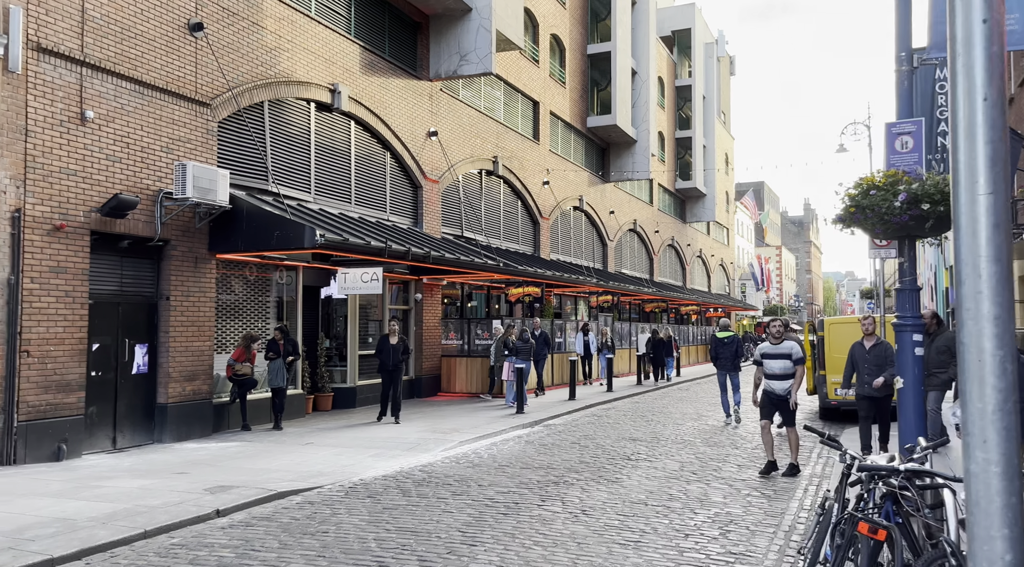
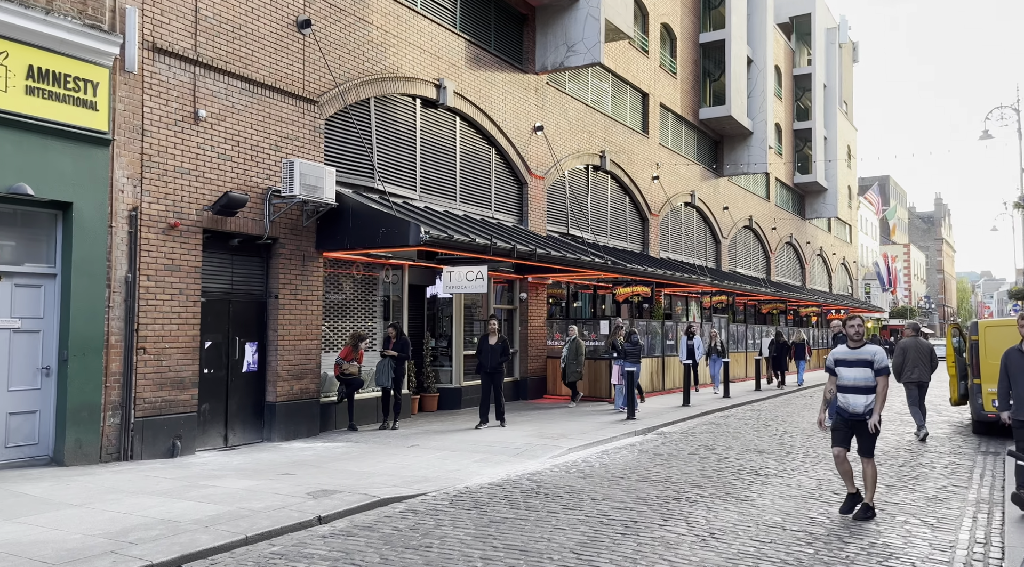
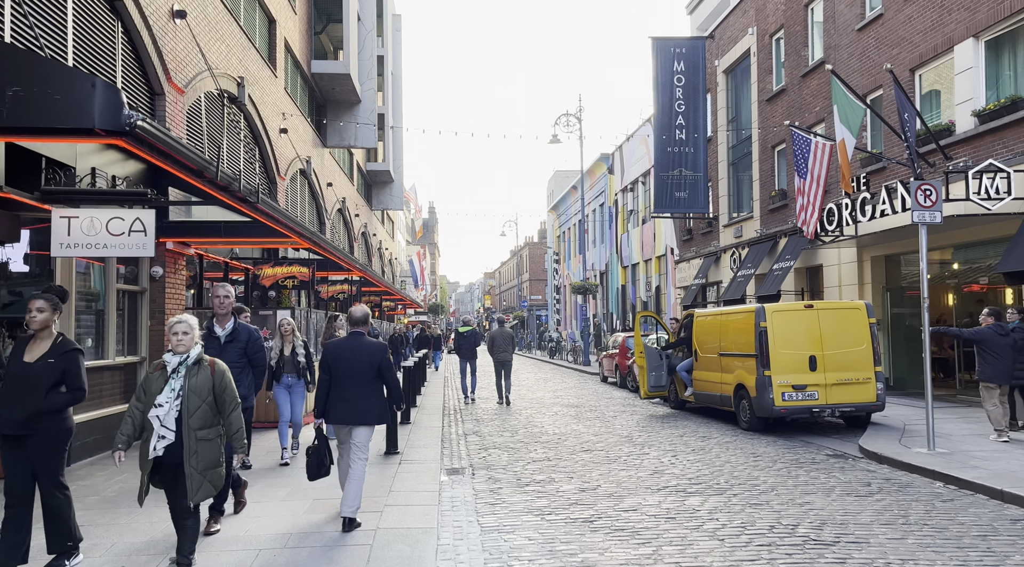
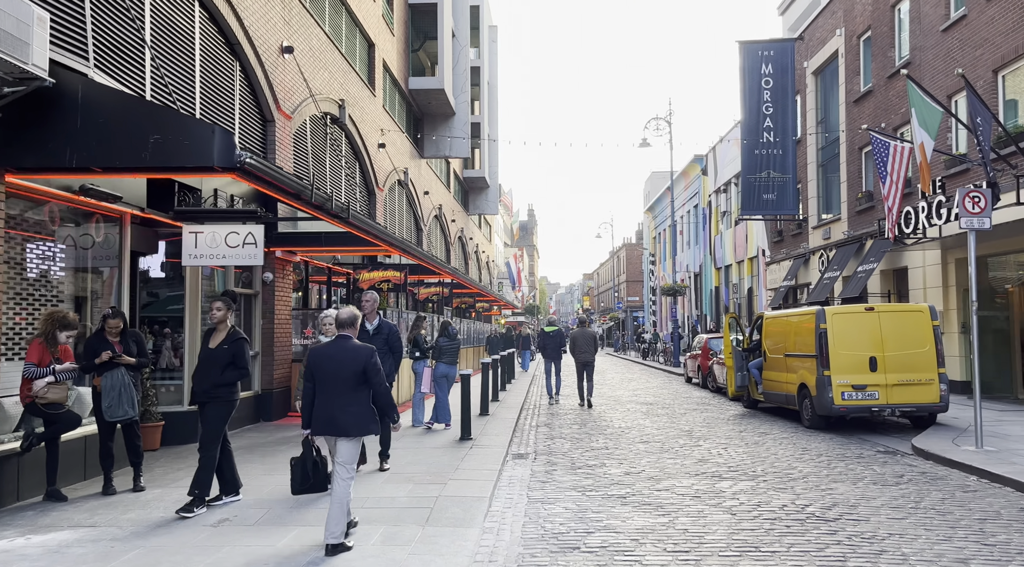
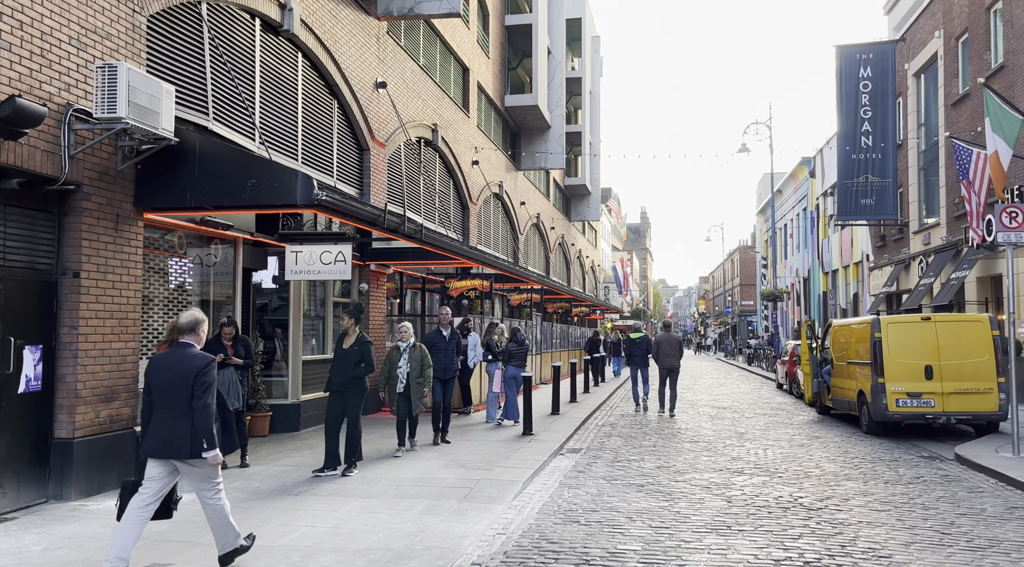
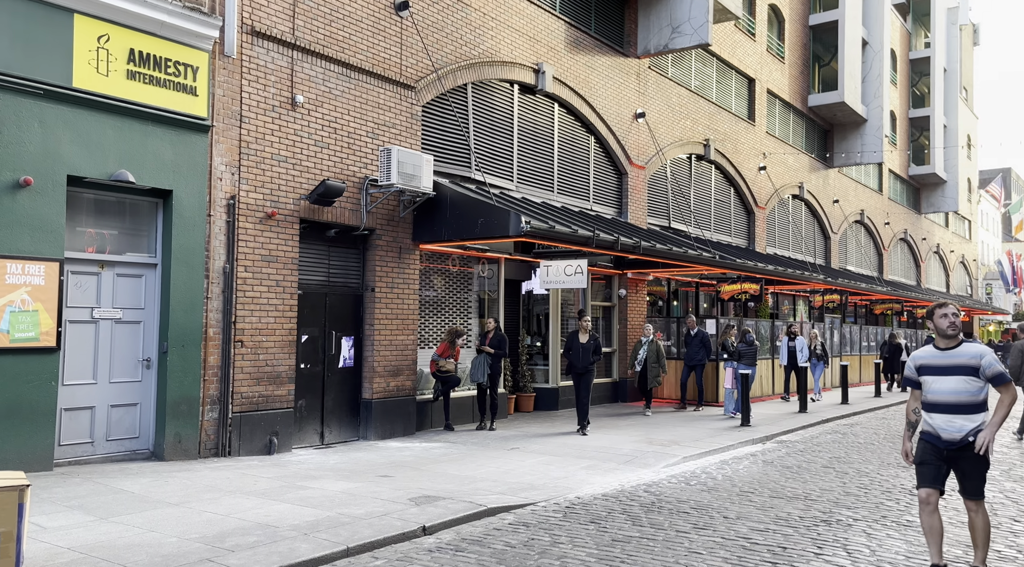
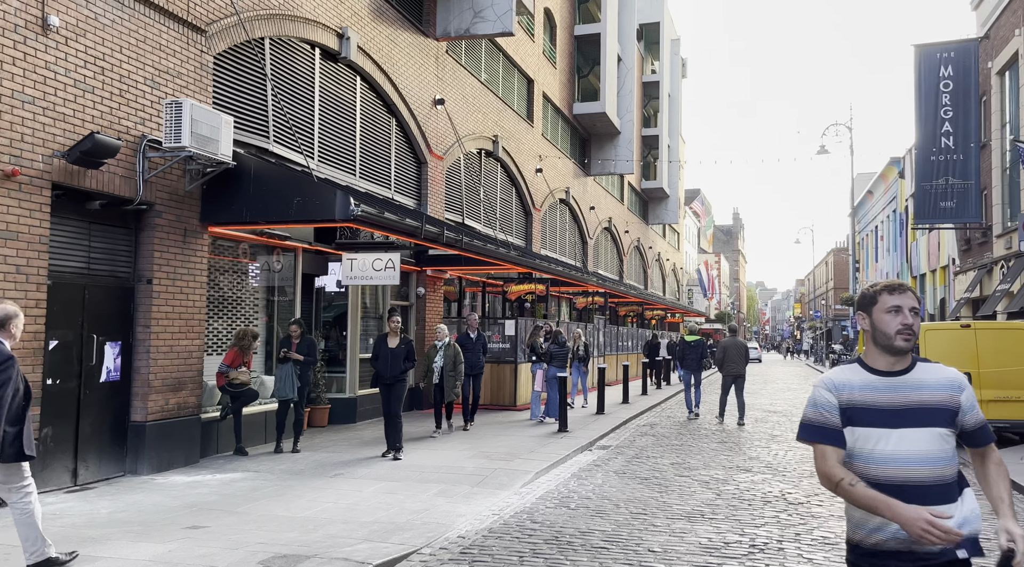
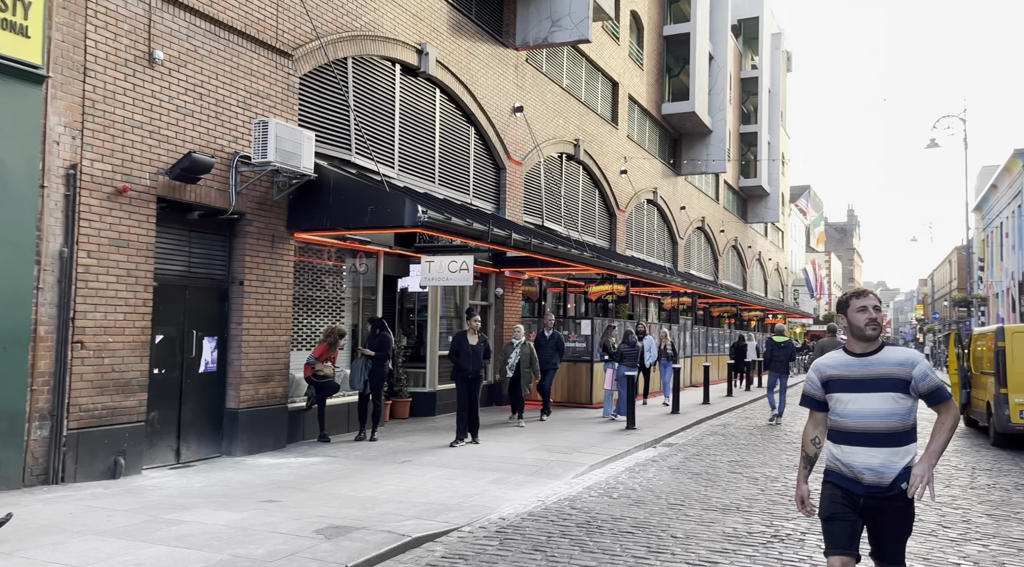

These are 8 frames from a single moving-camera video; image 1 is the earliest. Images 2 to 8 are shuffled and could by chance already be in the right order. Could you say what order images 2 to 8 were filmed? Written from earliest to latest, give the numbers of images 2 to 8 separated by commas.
2, 6, 8, 7, 5, 4, 3
